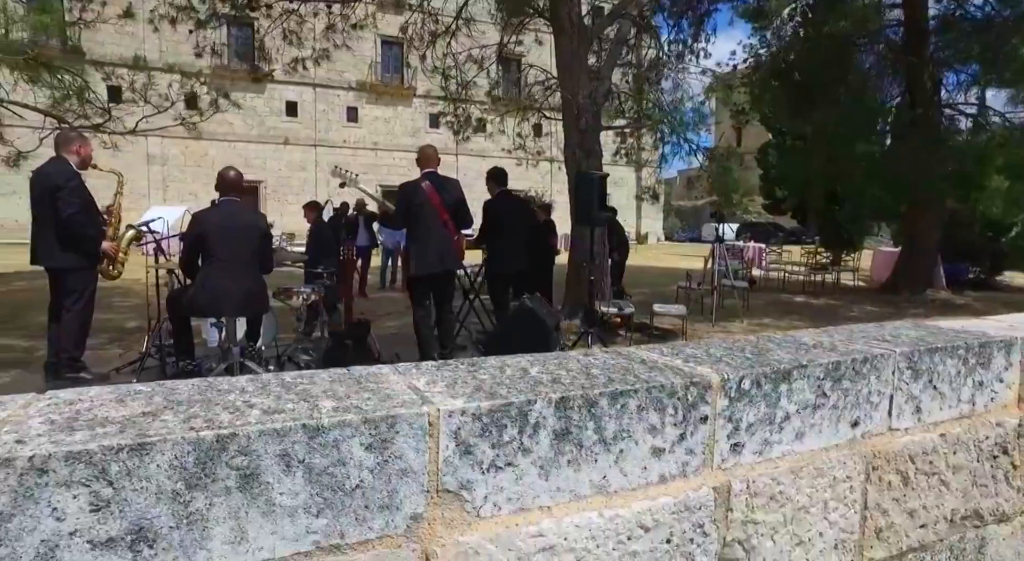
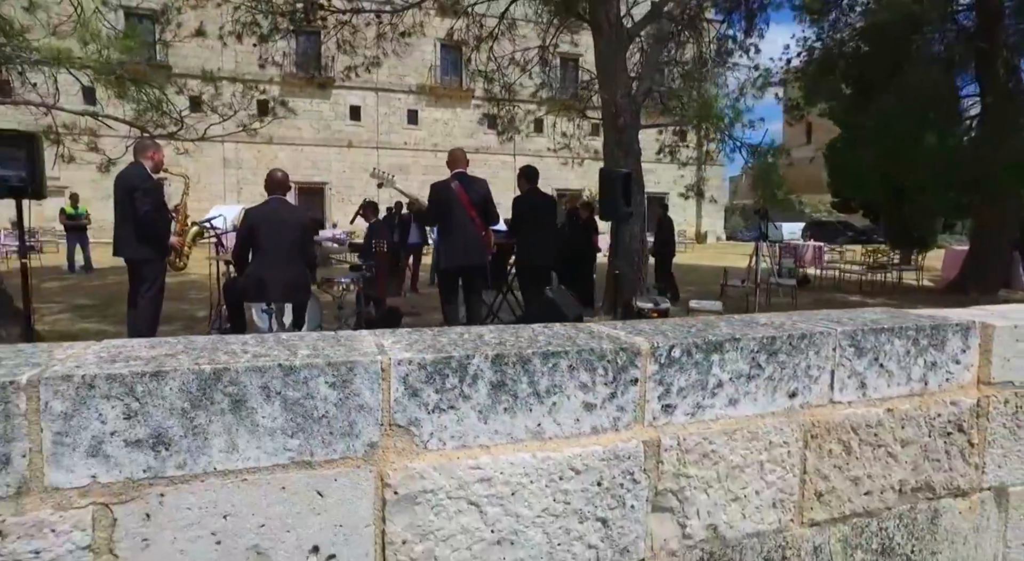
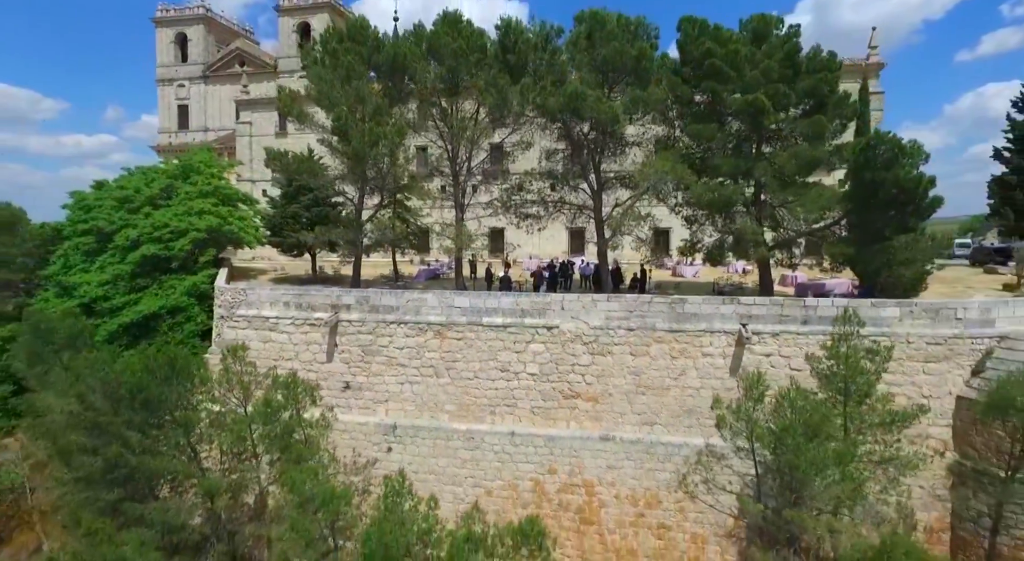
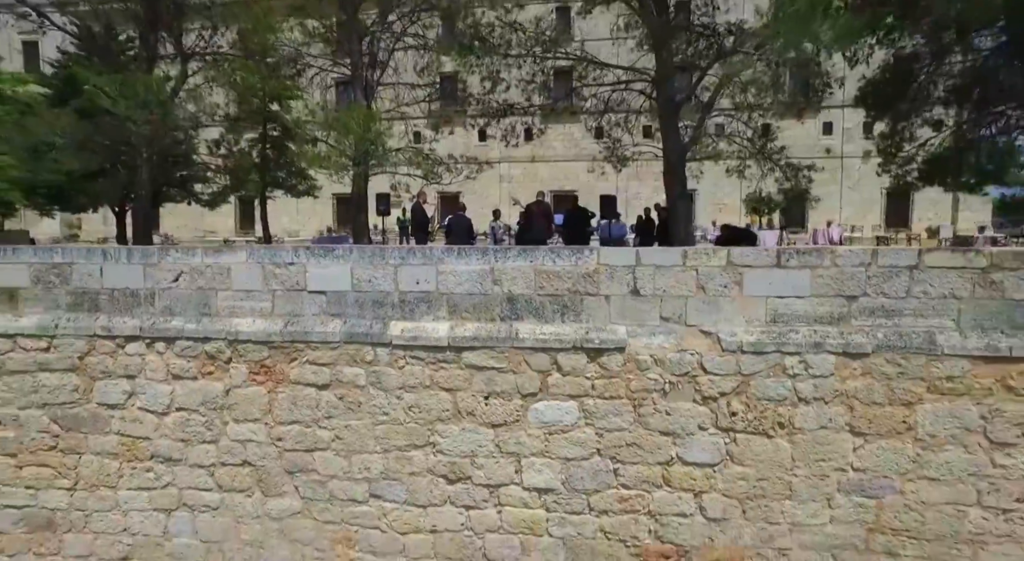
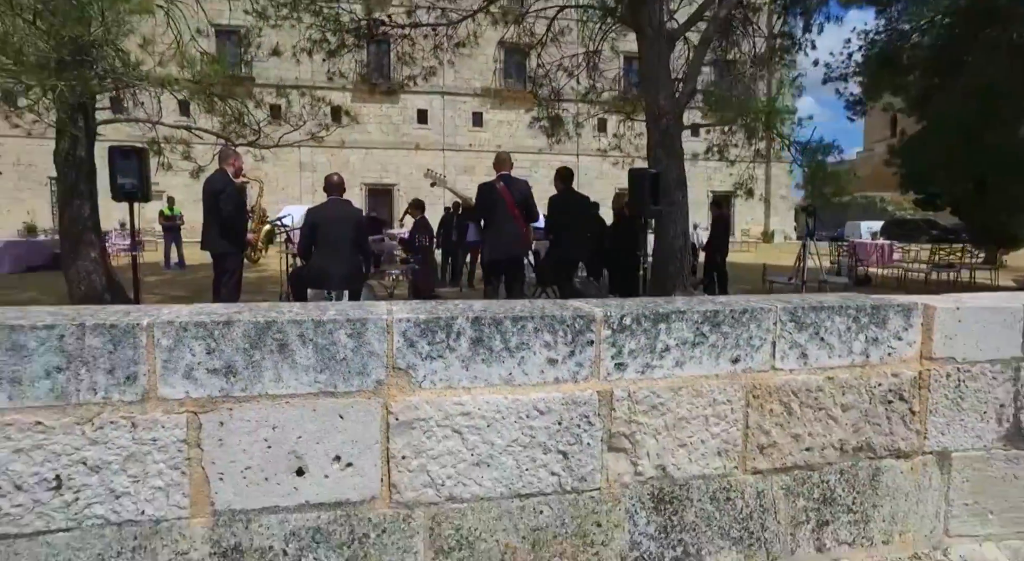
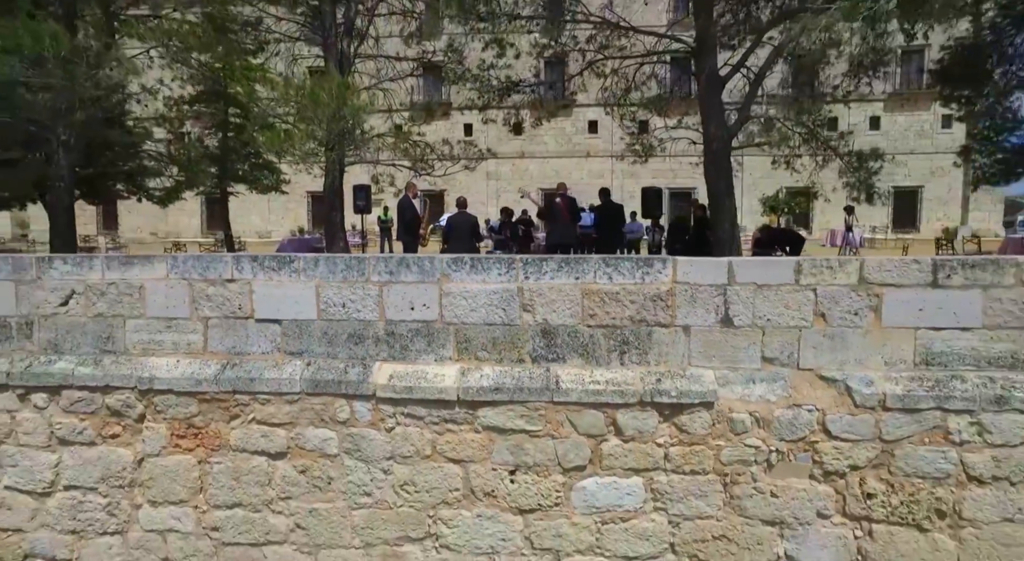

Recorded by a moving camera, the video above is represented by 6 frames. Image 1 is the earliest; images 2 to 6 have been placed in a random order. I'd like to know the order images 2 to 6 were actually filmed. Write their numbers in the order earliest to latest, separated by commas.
2, 5, 6, 4, 3
